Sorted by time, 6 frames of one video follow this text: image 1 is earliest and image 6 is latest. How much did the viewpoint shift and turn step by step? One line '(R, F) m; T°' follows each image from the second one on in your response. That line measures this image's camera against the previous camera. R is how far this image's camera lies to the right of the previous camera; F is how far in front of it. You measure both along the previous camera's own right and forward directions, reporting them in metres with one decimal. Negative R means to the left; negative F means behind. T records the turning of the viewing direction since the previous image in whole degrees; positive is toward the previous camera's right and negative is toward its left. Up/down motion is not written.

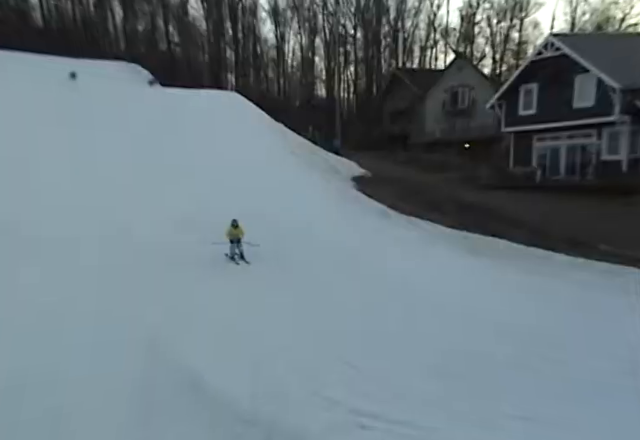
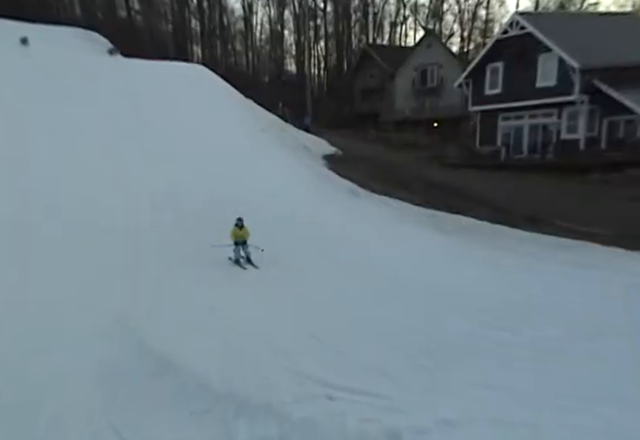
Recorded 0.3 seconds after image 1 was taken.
(-0.9, +0.3) m; +8°
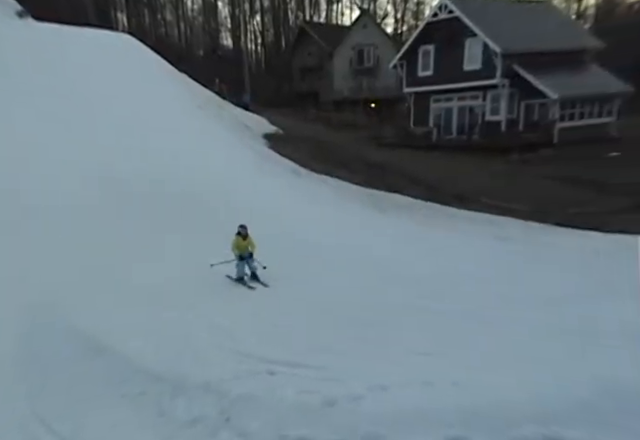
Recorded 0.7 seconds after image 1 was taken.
(+0.2, -0.2) m; +6°
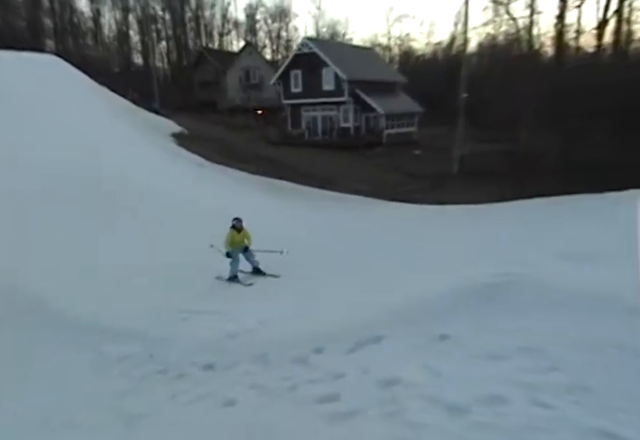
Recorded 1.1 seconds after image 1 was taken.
(+0.1, -3.2) m; +11°
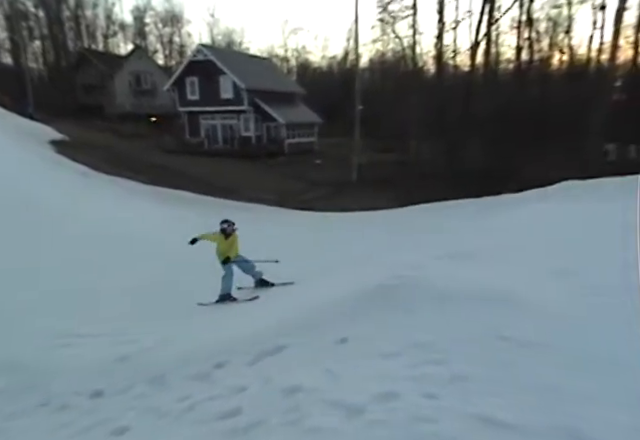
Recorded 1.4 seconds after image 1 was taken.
(+0.1, 0.0) m; +11°
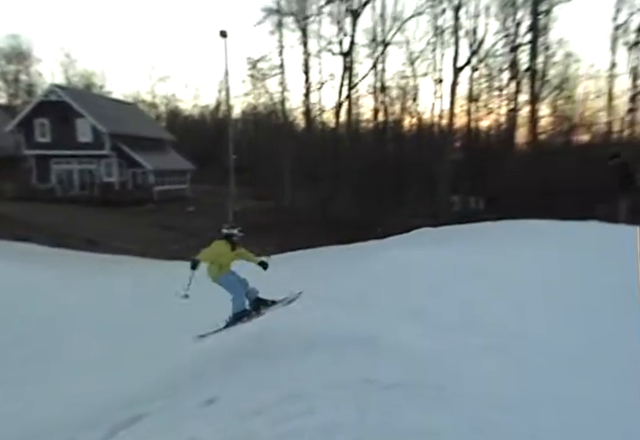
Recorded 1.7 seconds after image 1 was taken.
(+0.1, 0.0) m; +15°
